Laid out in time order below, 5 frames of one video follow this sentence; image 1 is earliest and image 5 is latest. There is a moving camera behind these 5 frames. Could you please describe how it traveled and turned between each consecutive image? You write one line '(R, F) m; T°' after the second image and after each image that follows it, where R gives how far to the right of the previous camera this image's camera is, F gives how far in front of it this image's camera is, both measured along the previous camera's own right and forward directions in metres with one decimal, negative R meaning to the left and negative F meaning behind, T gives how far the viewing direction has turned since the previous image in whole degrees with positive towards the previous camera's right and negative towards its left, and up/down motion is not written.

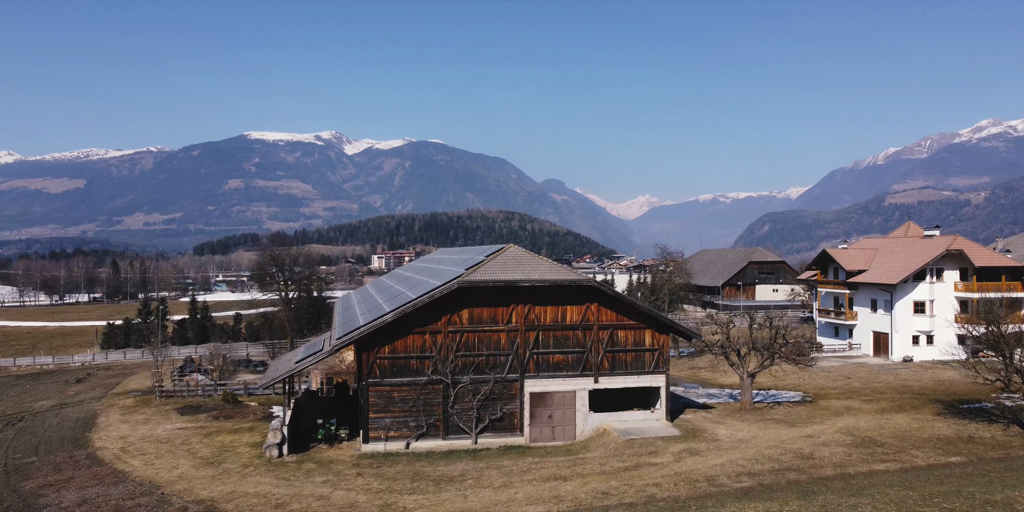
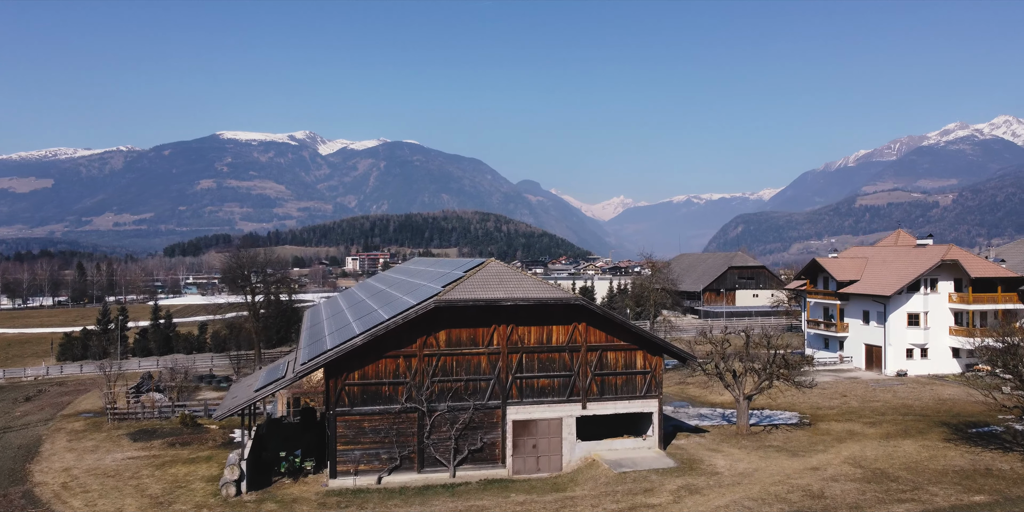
(-0.2, +1.7) m; +2°
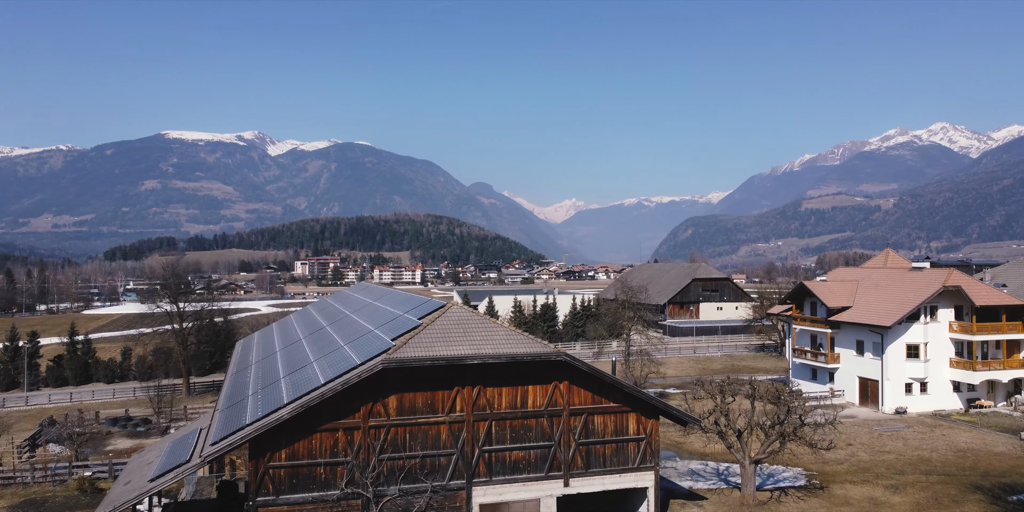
(-0.3, +3.8) m; +4°
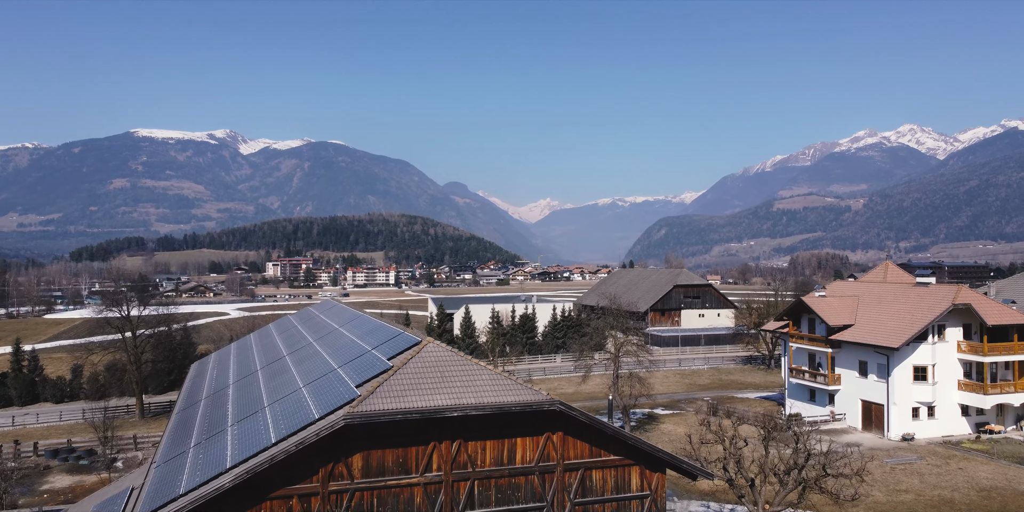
(-0.2, +2.3) m; +2°
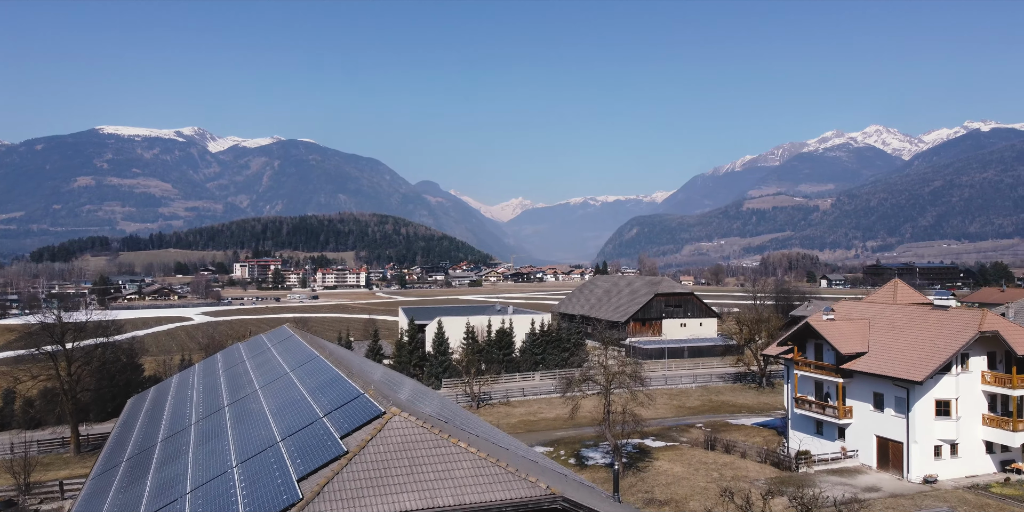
(-0.3, +3.1) m; +2°
